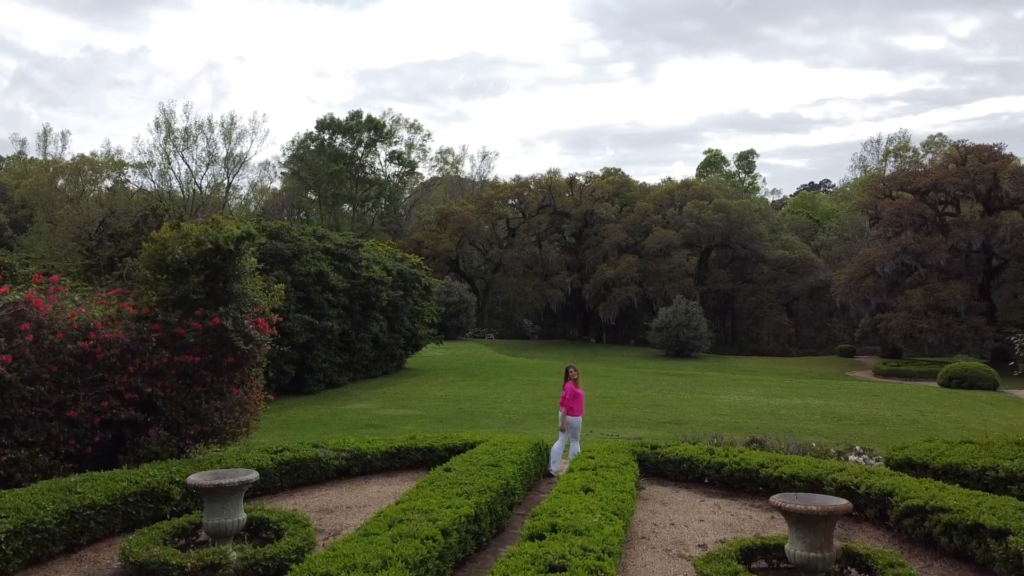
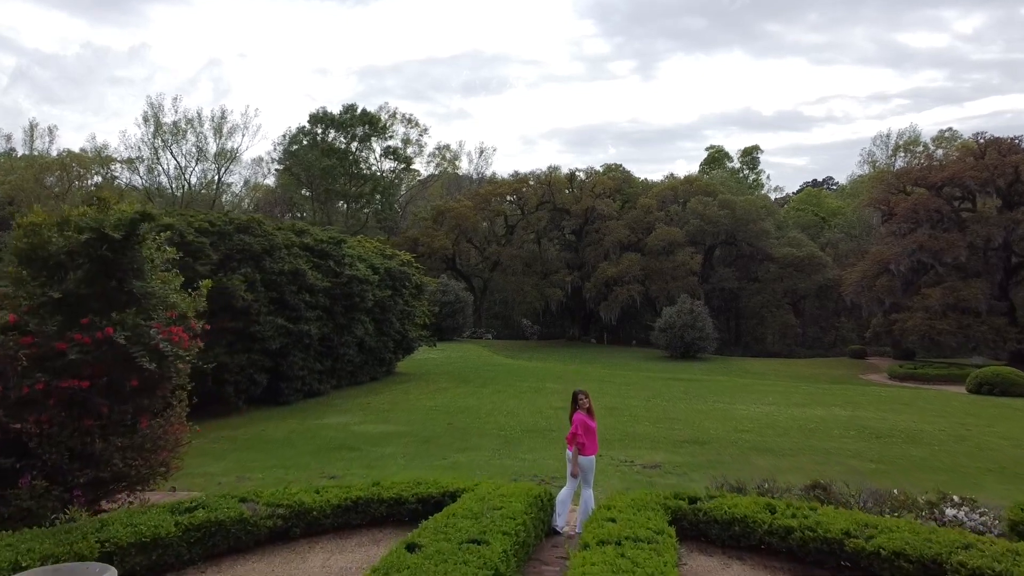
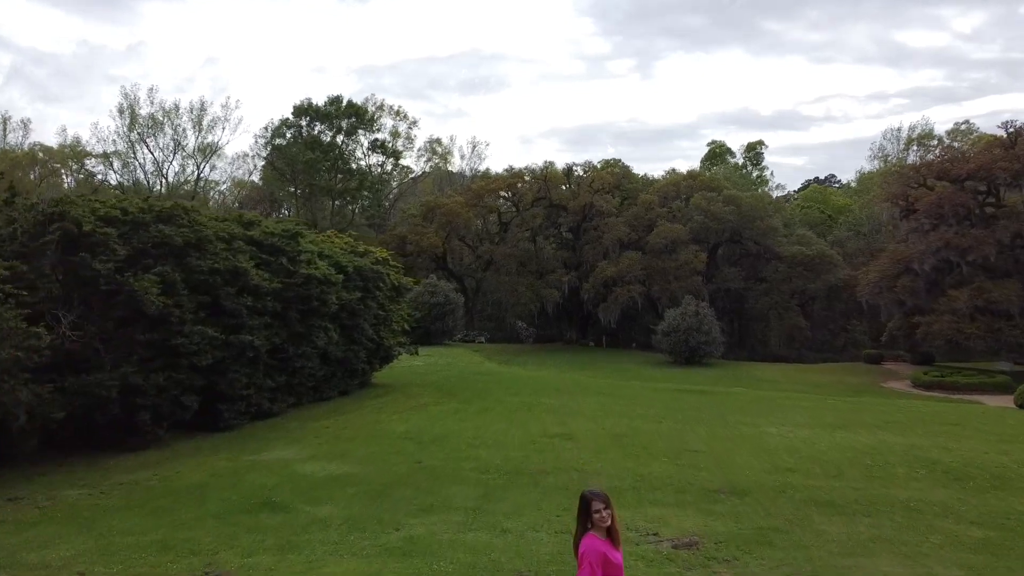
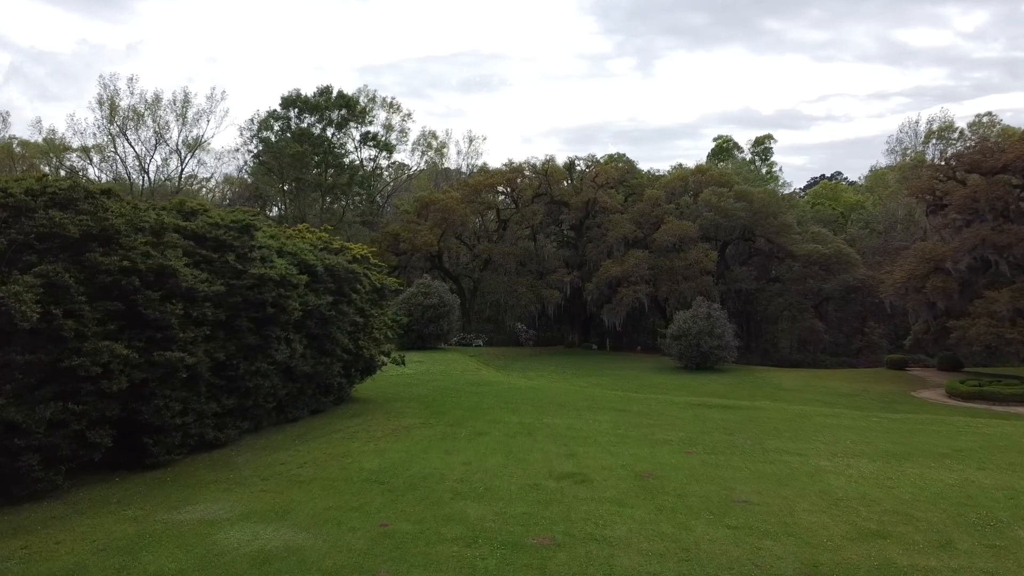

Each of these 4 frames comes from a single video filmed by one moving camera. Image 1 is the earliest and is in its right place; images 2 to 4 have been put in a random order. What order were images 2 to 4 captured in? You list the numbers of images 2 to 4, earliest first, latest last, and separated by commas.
2, 3, 4
